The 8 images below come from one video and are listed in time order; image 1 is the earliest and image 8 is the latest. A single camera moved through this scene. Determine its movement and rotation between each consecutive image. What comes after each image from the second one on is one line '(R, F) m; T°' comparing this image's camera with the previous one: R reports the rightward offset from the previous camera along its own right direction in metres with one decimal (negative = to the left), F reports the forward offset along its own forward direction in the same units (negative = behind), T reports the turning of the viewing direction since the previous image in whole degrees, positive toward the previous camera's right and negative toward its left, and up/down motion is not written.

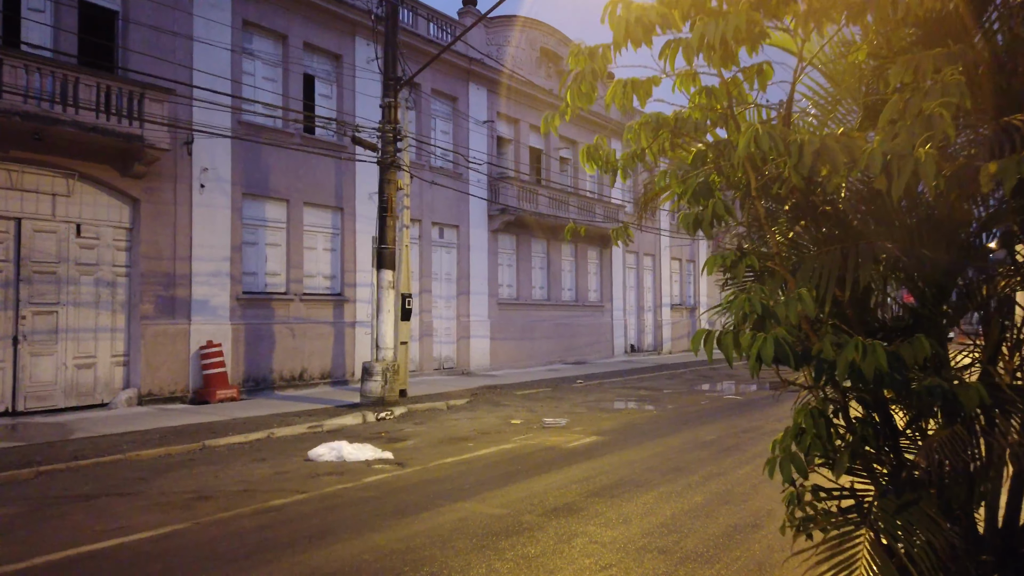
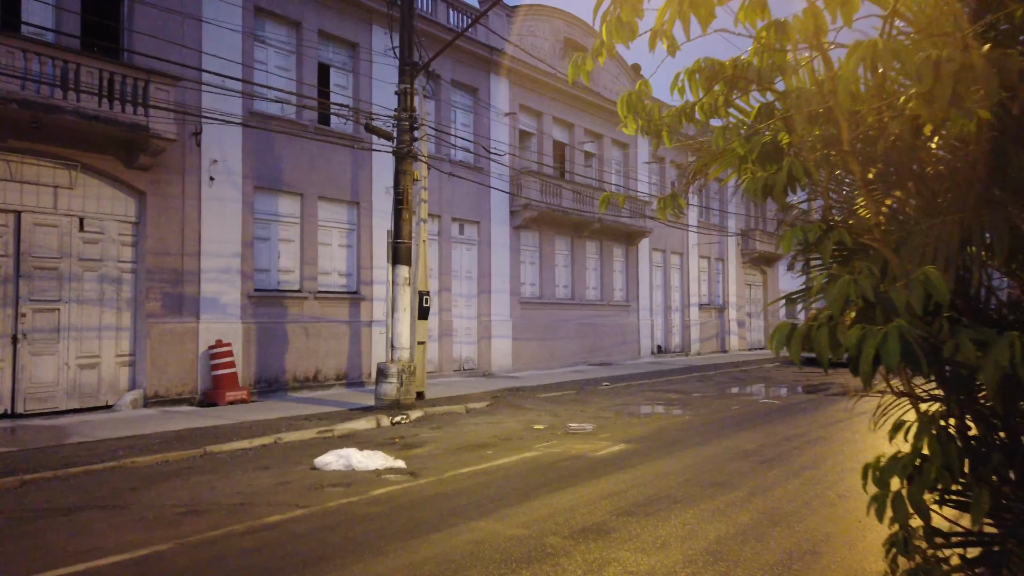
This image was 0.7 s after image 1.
(0.0, +0.8) m; -2°
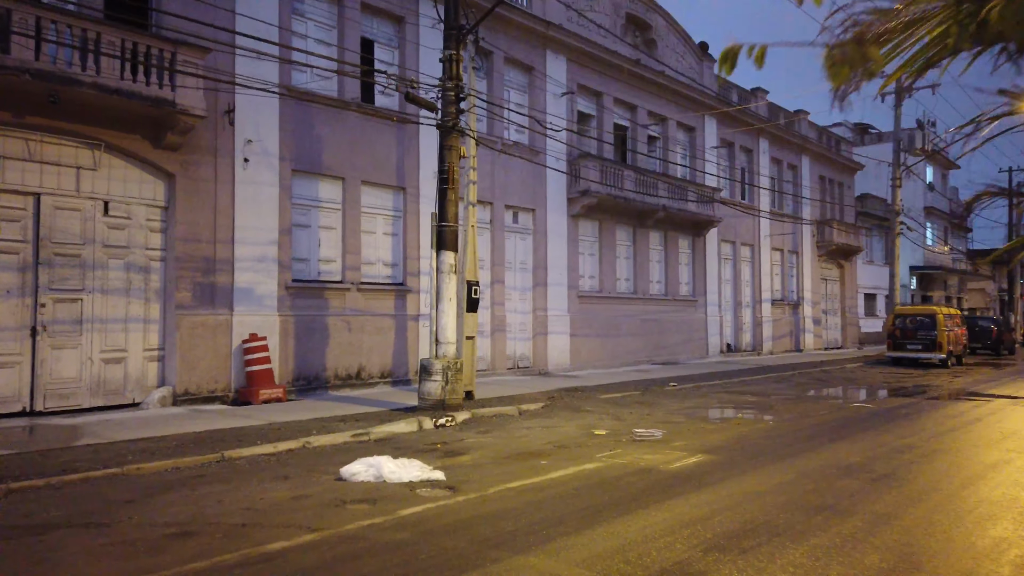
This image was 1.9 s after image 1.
(0.0, +1.5) m; -5°
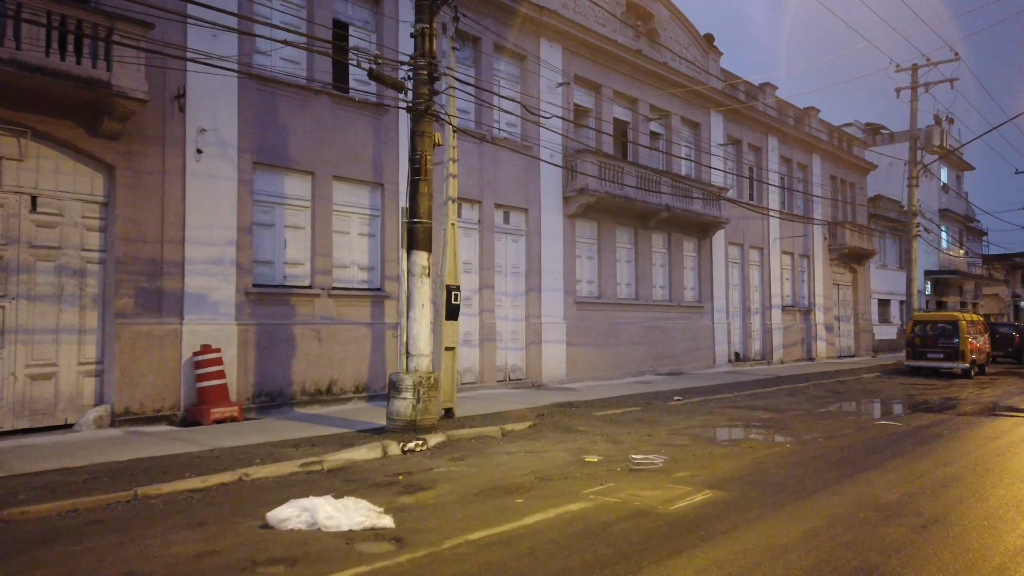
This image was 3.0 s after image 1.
(+0.4, +1.5) m; 0°
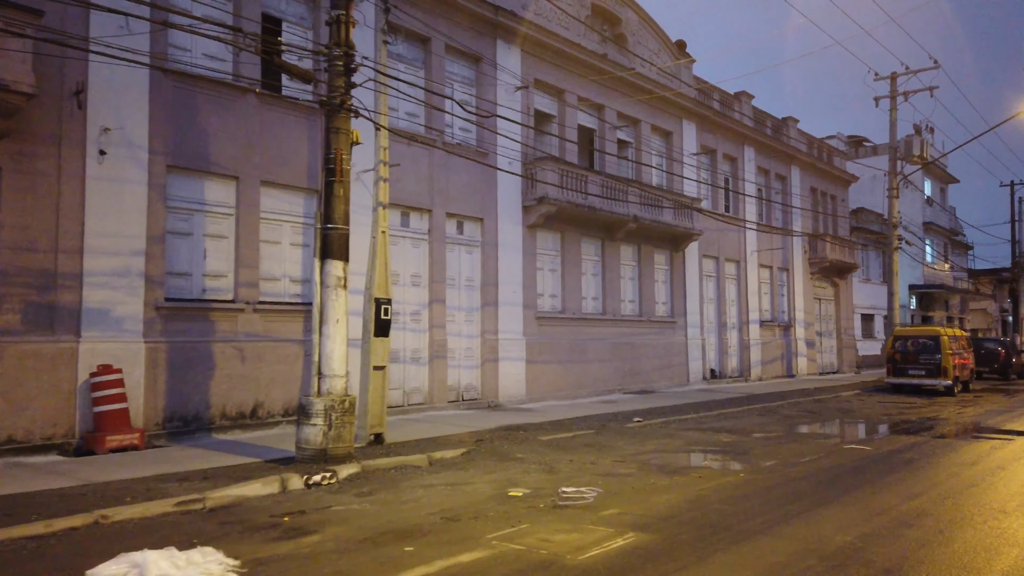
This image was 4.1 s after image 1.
(+0.9, +1.1) m; +1°
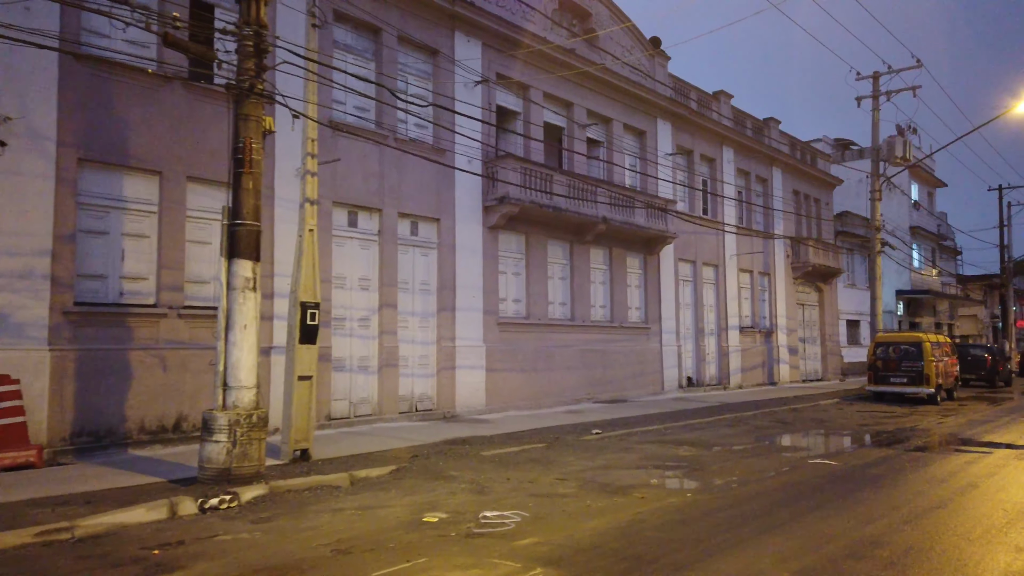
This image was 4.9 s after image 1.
(+0.8, +0.9) m; 0°
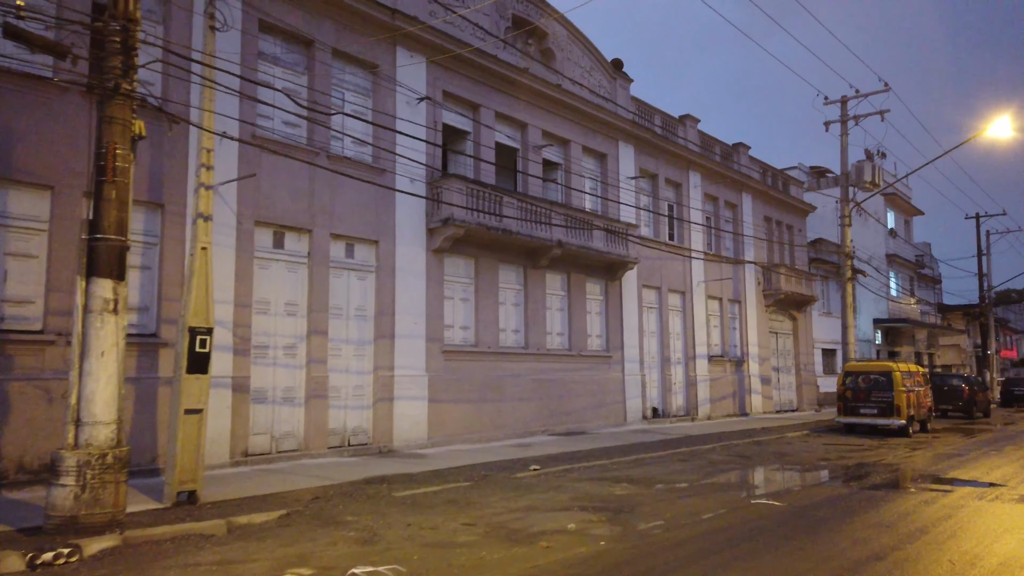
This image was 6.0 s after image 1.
(+1.0, +0.9) m; +1°
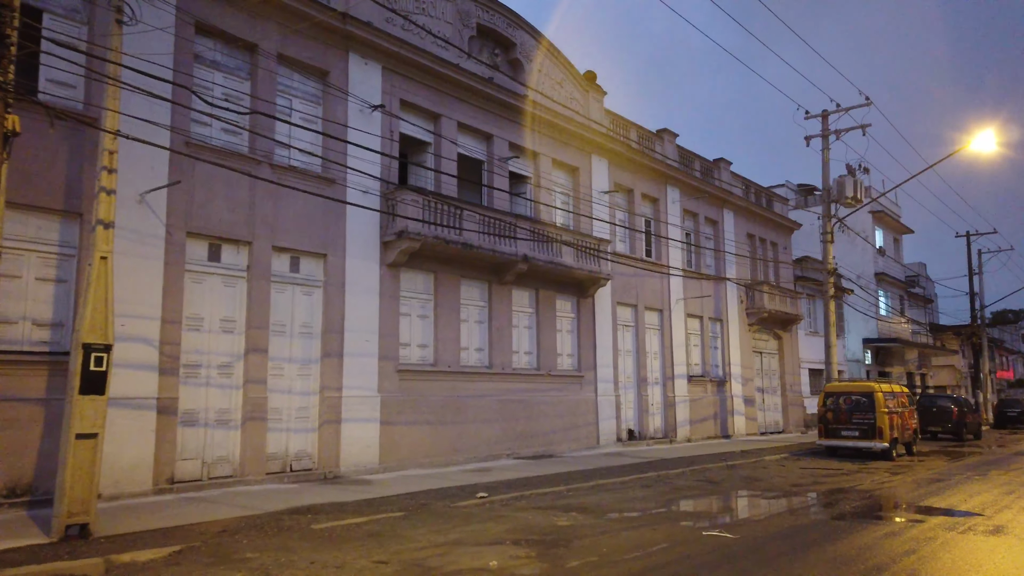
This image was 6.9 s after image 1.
(+0.9, +0.8) m; 0°
